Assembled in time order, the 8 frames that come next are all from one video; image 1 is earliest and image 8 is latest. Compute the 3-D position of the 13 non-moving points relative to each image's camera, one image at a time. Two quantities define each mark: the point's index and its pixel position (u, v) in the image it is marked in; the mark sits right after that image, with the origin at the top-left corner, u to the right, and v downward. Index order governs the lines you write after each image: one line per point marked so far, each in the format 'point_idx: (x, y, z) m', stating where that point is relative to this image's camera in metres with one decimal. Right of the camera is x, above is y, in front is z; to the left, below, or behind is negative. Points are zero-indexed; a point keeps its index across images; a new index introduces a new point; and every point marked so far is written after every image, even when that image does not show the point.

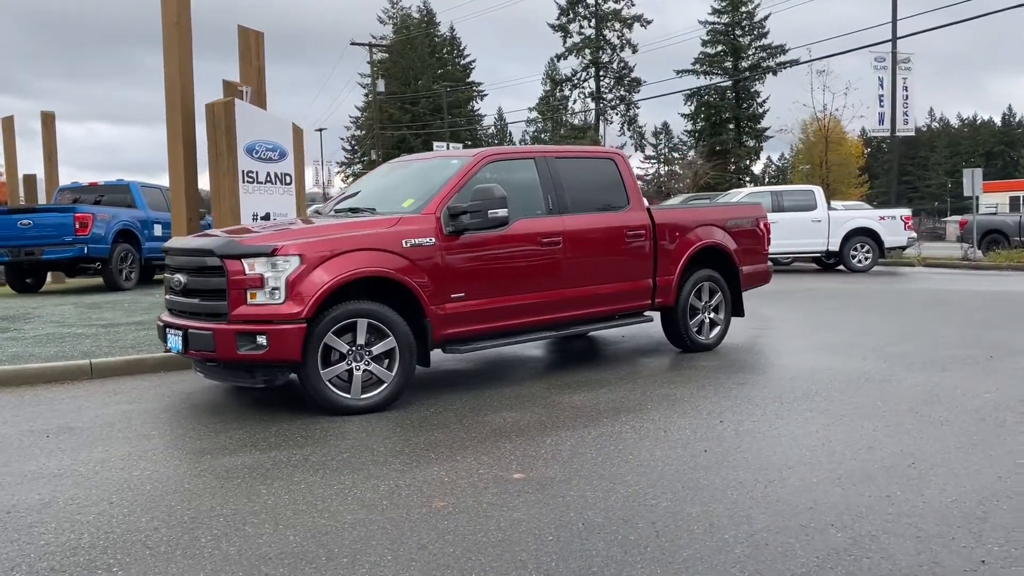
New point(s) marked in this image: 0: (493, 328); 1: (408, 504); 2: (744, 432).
0: (-0.1, -0.3, +6.9) m
1: (-0.5, -1.0, +4.1) m
2: (+1.4, -0.9, +5.4) m
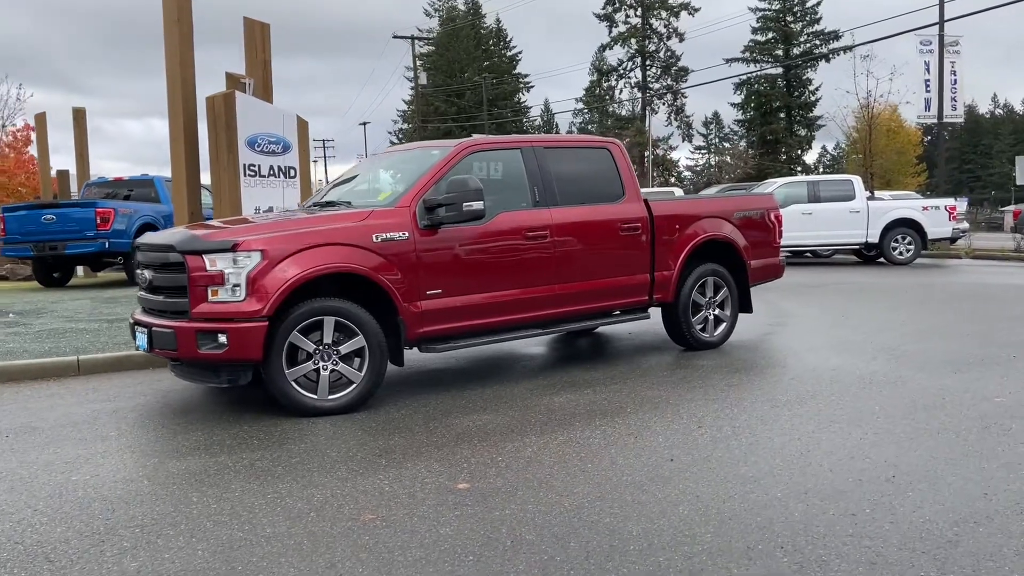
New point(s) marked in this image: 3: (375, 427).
0: (-0.3, -0.3, +6.7) m
1: (-0.8, -1.0, +3.9) m
2: (+1.2, -0.9, +5.0) m
3: (-0.9, -0.9, +5.5) m
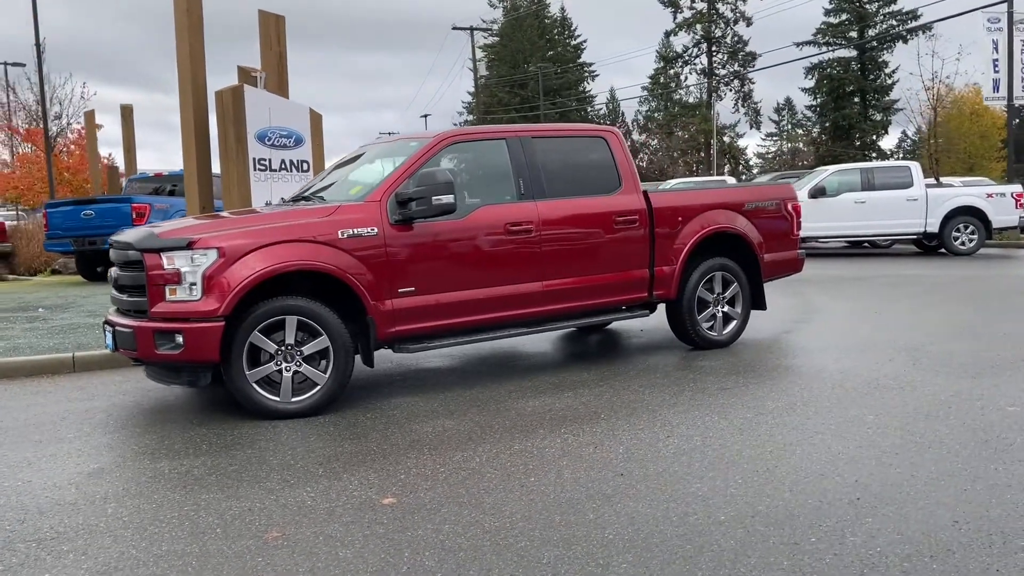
0: (-0.4, -0.3, +6.4) m
1: (-1.1, -1.0, +3.7) m
2: (+0.9, -0.9, +4.6) m
3: (-1.1, -0.9, +5.3) m
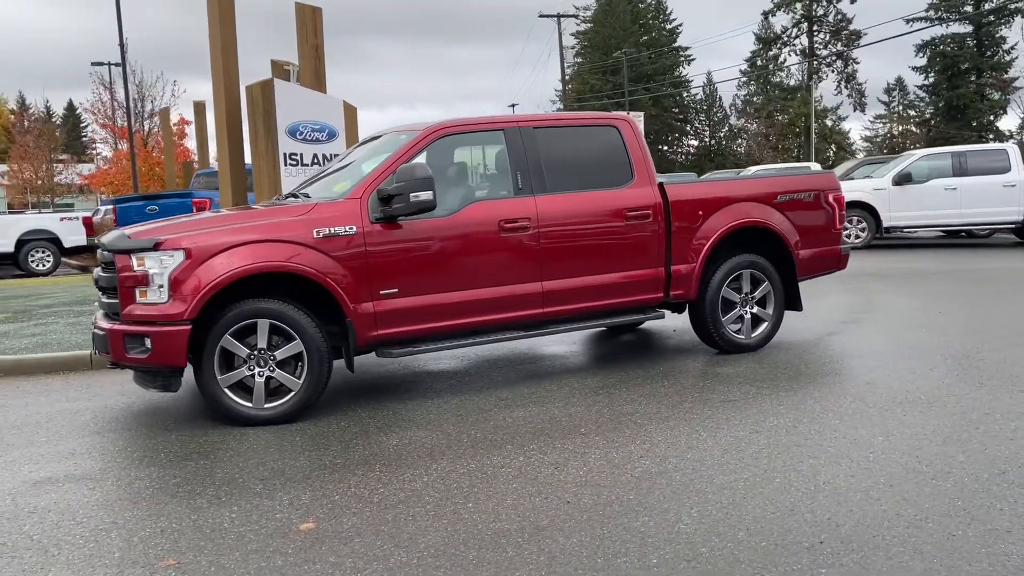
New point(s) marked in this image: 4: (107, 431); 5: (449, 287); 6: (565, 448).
0: (-0.4, -0.3, +6.1) m
1: (-1.5, -1.1, +3.5) m
2: (+0.7, -0.9, +4.2) m
3: (-1.3, -0.9, +5.1) m
4: (-2.6, -0.9, +5.6) m
5: (-0.4, 0.0, +6.0) m
6: (+0.3, -0.9, +4.7) m
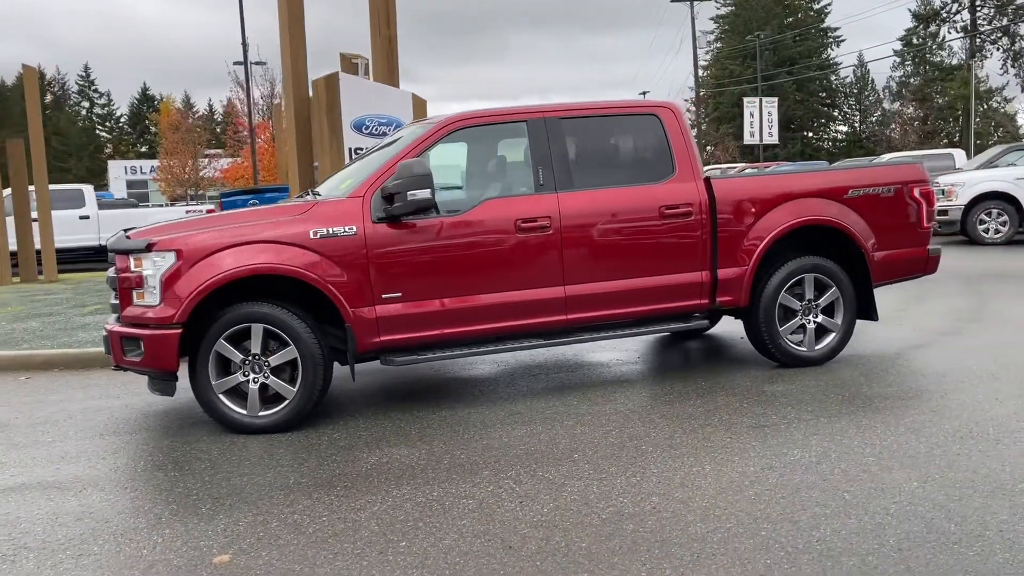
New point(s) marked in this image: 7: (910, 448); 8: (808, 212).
0: (-0.3, -0.3, +5.7) m
1: (-1.8, -1.1, +3.3) m
2: (+0.4, -1.0, +3.6) m
3: (-1.3, -0.9, +4.8) m
4: (-2.5, -0.9, +5.6) m
5: (-0.3, 0.0, +5.6) m
6: (+0.2, -0.9, +4.2) m
7: (+2.0, -0.8, +4.3) m
8: (+2.1, +0.5, +6.2) m
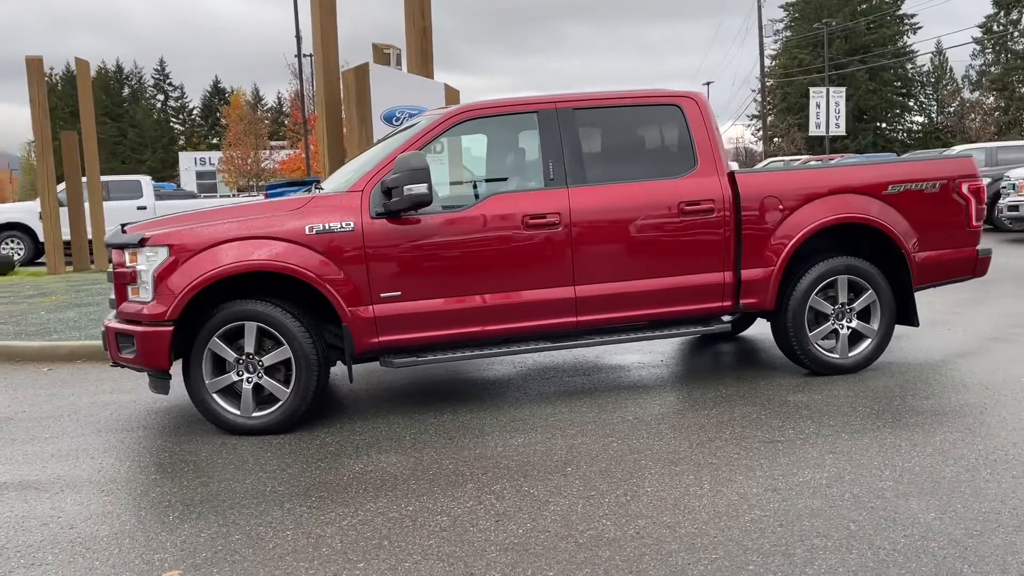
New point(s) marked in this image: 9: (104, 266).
0: (-0.3, -0.3, +5.4) m
1: (-1.9, -1.1, +3.1) m
2: (+0.3, -1.0, +3.4) m
3: (-1.3, -0.9, +4.6) m
4: (-2.5, -0.9, +5.5) m
5: (-0.3, 0.0, +5.4) m
6: (+0.1, -0.9, +3.9) m
7: (+1.9, -0.8, +3.9) m
8: (+2.2, +0.5, +5.8) m
9: (-7.1, +0.4, +15.3) m
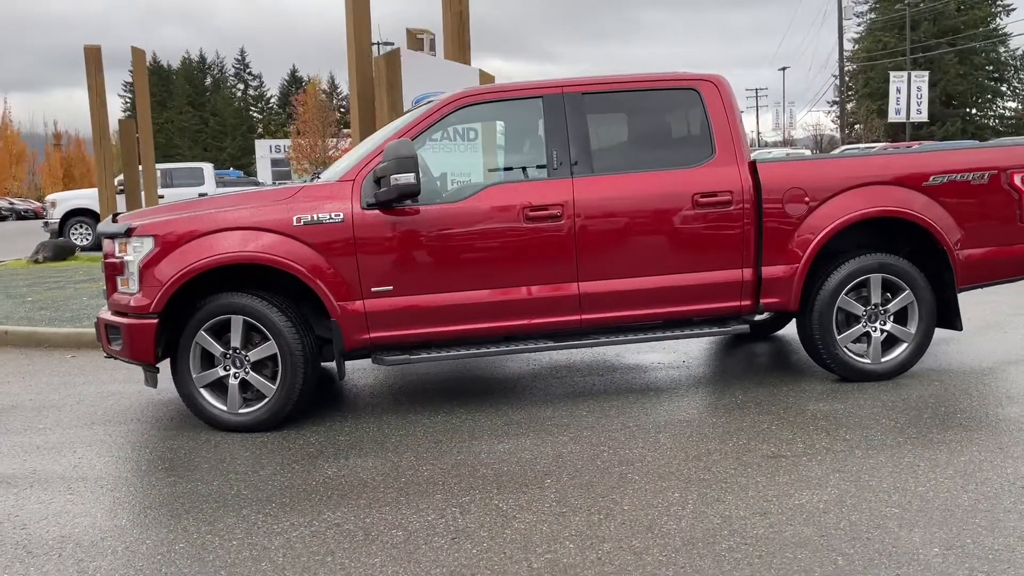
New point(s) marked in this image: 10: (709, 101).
0: (-0.3, -0.2, +5.2) m
1: (-2.1, -1.1, +3.0) m
2: (+0.1, -1.0, +3.1) m
3: (-1.4, -0.9, +4.5) m
4: (-2.5, -0.8, +5.4) m
5: (-0.3, 0.0, +5.1) m
6: (-0.1, -0.9, +3.6) m
7: (+1.8, -0.8, +3.5) m
8: (+2.2, +0.5, +5.3) m
9: (-6.2, +0.6, +15.5) m
10: (+1.2, +1.1, +5.4) m
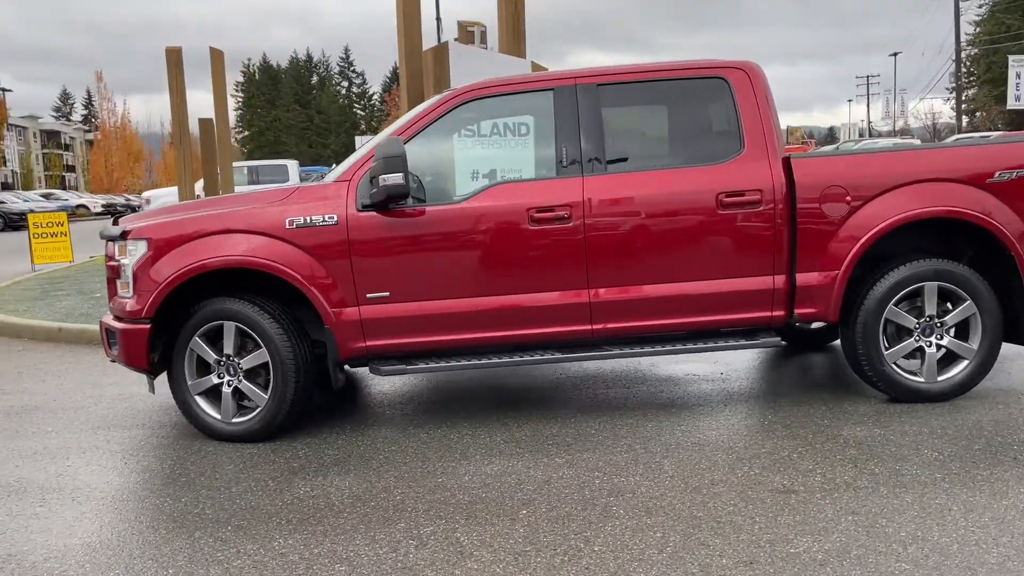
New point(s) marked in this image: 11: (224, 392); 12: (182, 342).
0: (-0.3, -0.3, +4.8) m
1: (-2.3, -1.1, +2.9) m
2: (-0.1, -1.0, +2.7) m
3: (-1.4, -0.9, +4.3) m
4: (-2.4, -0.8, +5.4) m
5: (-0.2, 0.0, +4.8) m
6: (-0.2, -1.0, +3.3) m
7: (+1.6, -0.9, +3.0) m
8: (+2.3, +0.5, +4.7) m
9: (-5.0, +0.7, +15.8) m
10: (+1.3, +1.1, +4.9) m
11: (-1.6, -0.6, +4.8) m
12: (-1.8, -0.3, +4.8) m
